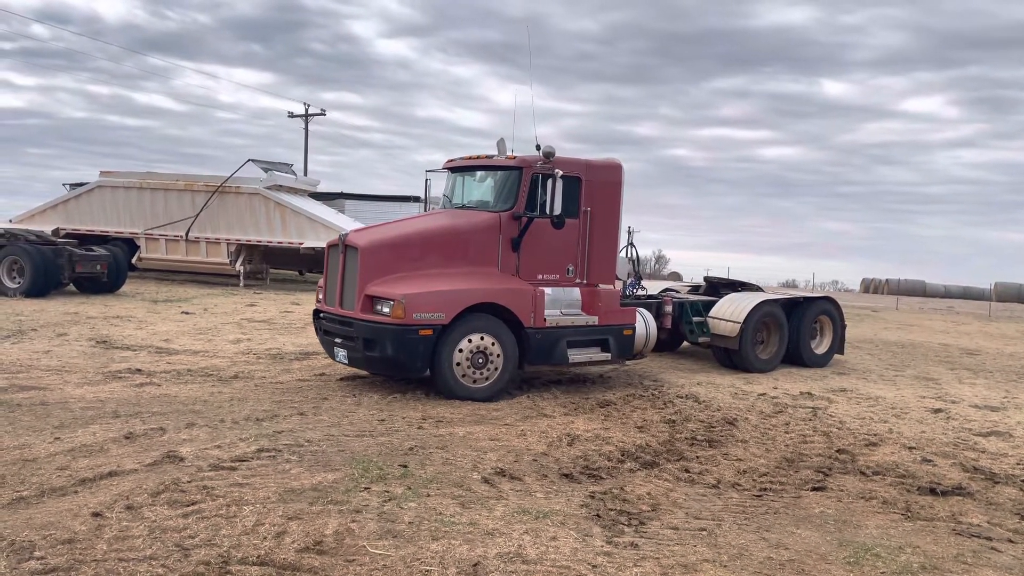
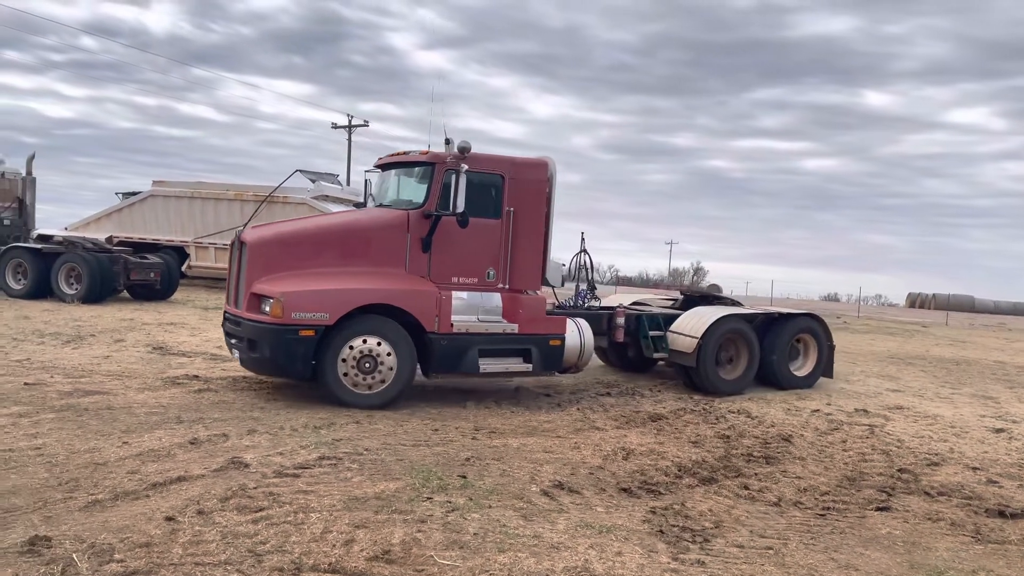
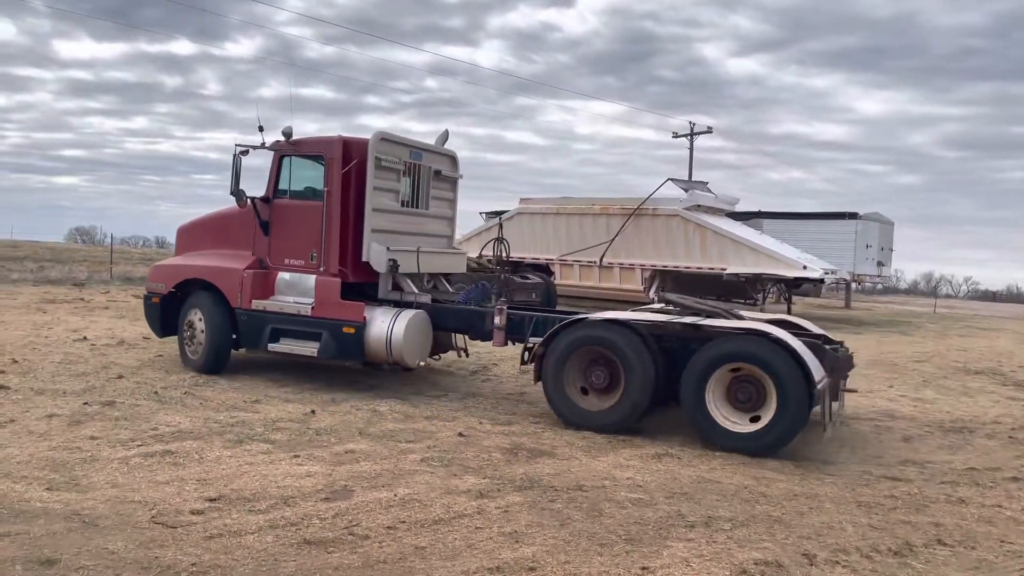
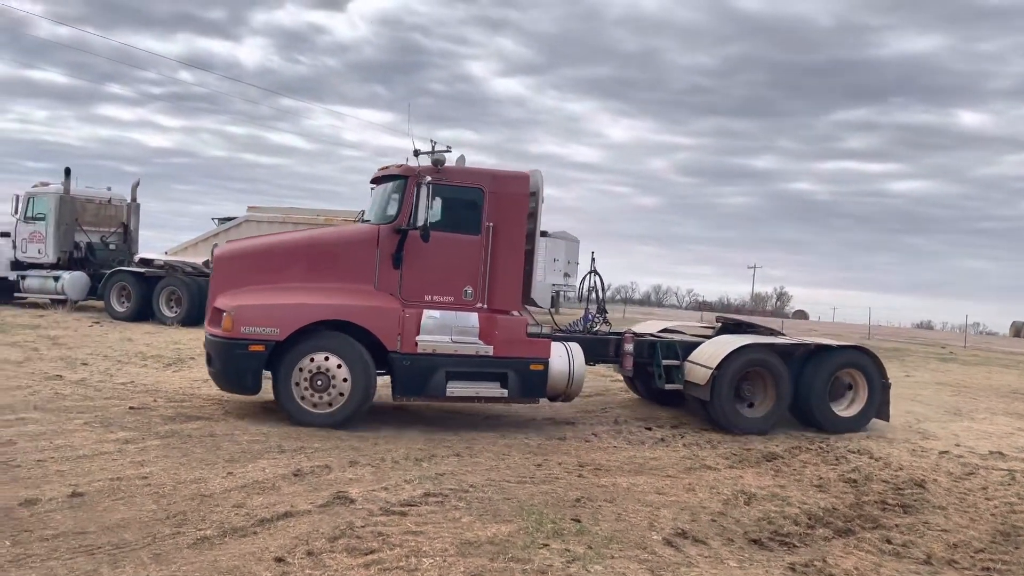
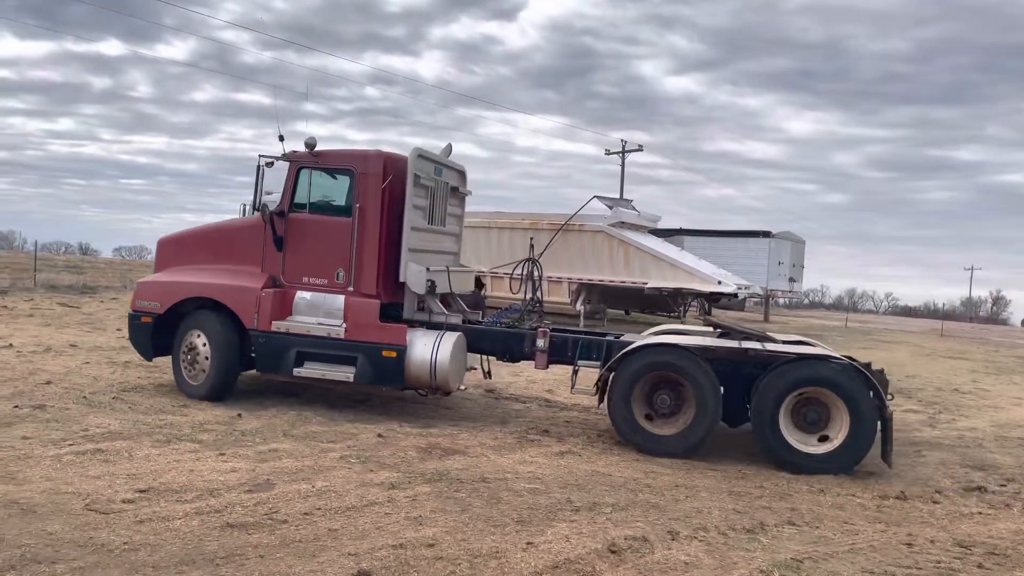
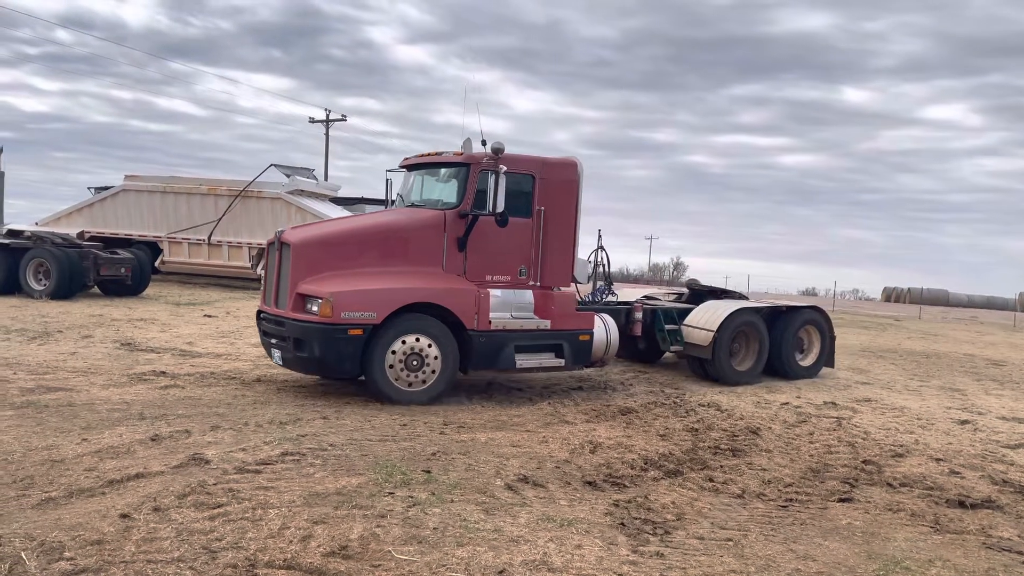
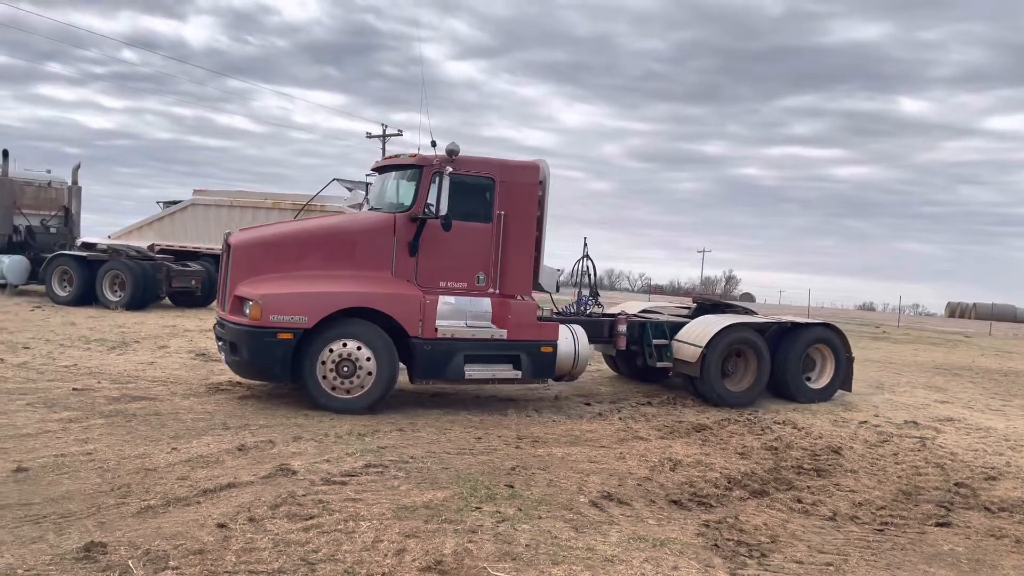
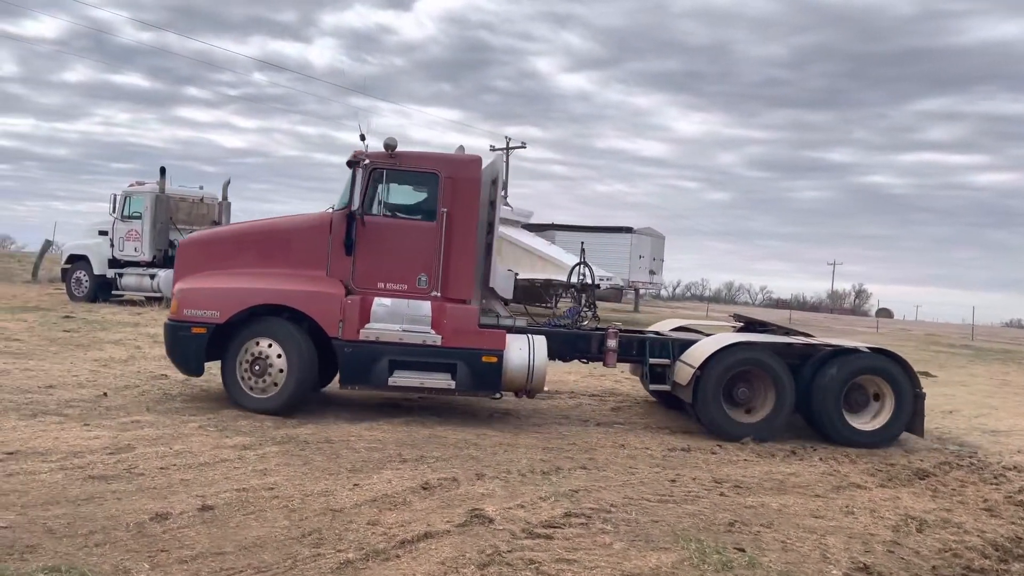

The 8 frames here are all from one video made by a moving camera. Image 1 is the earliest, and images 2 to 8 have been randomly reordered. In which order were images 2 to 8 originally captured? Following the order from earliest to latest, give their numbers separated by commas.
6, 2, 7, 4, 8, 5, 3
